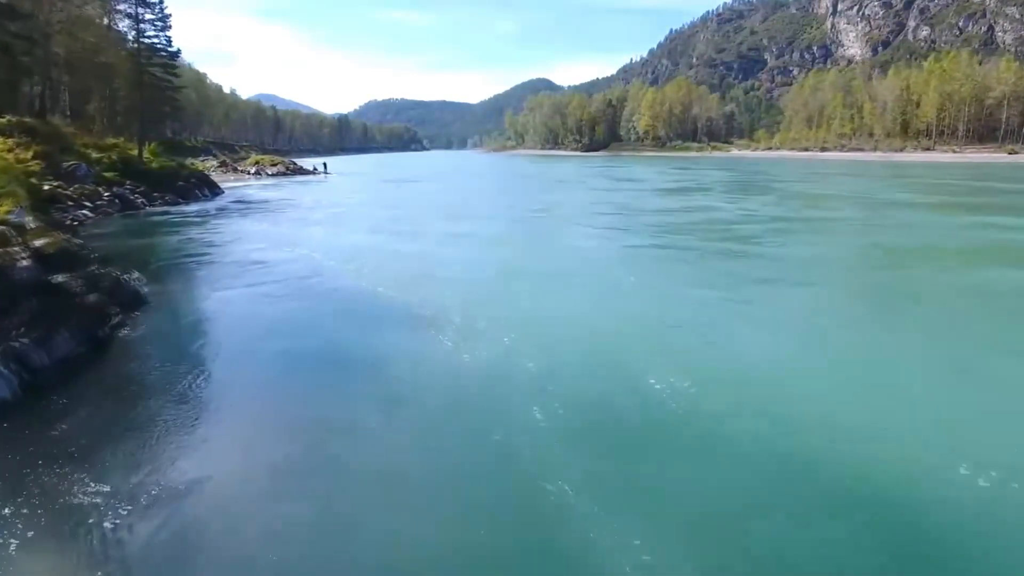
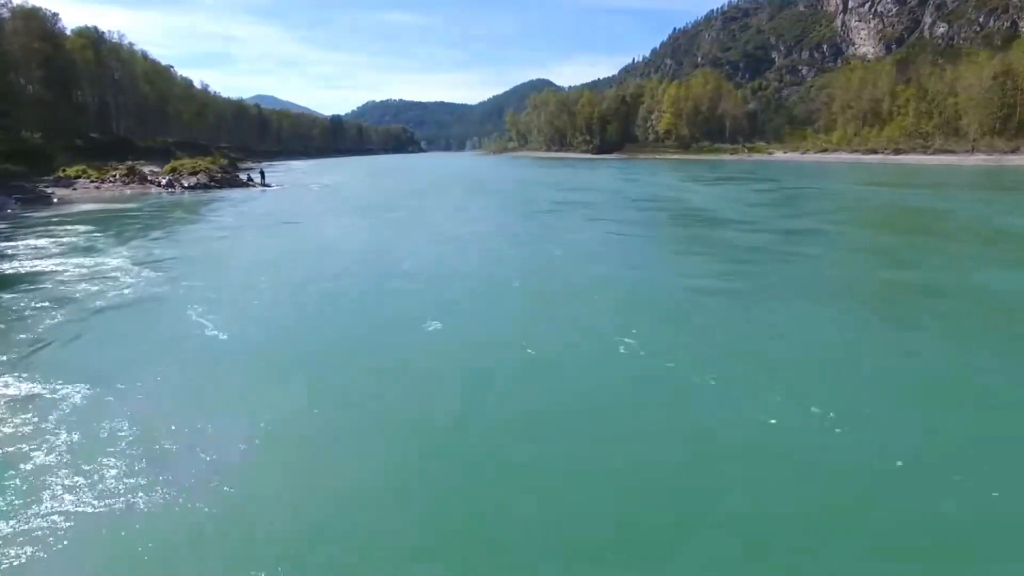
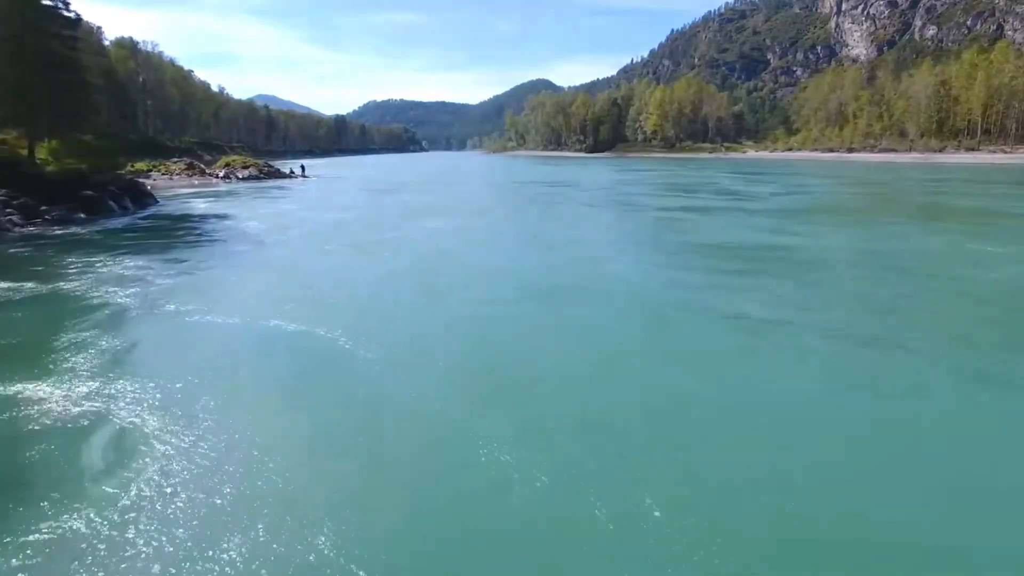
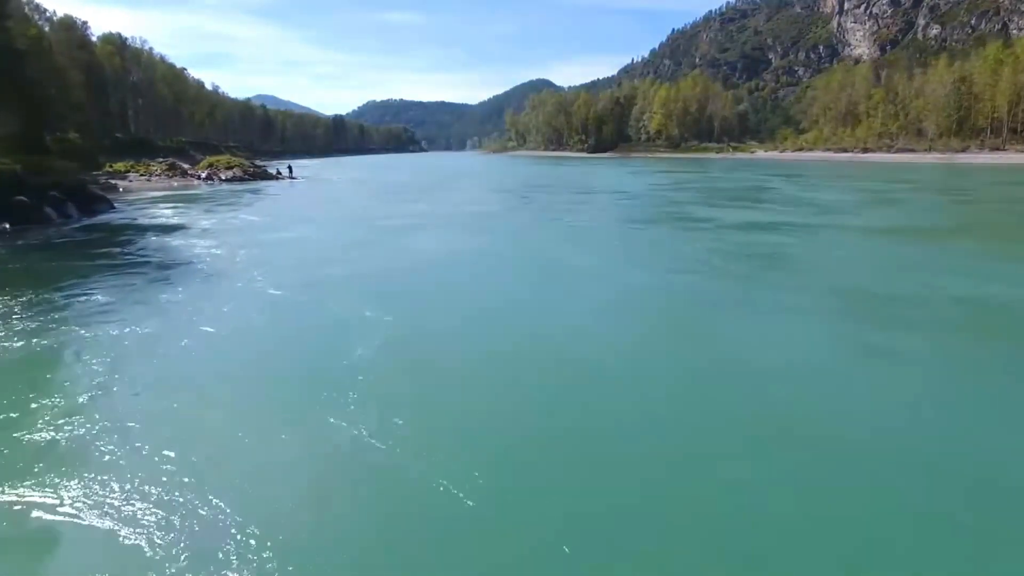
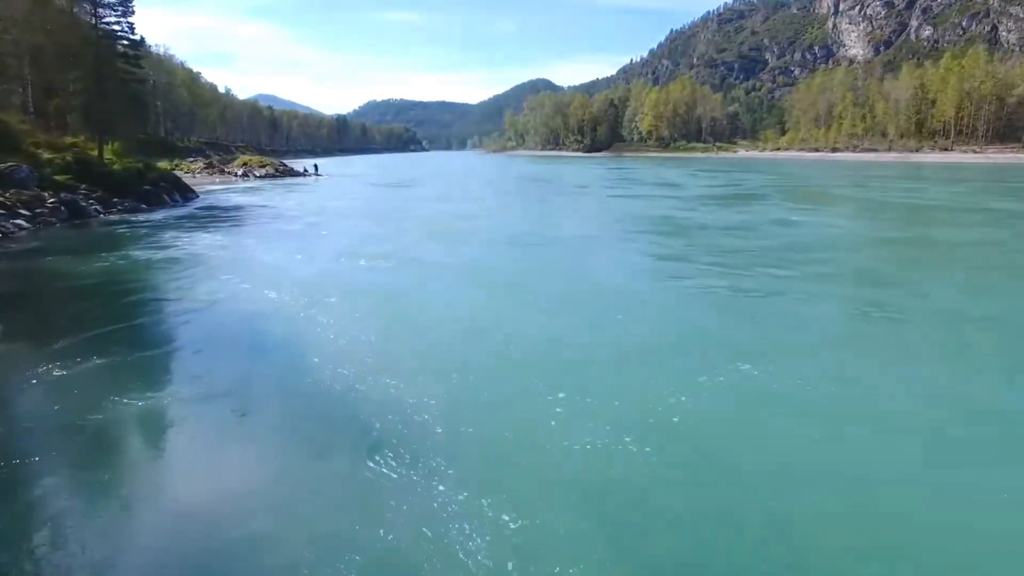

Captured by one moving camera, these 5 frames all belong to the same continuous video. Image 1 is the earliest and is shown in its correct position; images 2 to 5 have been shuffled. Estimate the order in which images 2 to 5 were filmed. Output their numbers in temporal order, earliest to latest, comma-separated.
5, 3, 4, 2
